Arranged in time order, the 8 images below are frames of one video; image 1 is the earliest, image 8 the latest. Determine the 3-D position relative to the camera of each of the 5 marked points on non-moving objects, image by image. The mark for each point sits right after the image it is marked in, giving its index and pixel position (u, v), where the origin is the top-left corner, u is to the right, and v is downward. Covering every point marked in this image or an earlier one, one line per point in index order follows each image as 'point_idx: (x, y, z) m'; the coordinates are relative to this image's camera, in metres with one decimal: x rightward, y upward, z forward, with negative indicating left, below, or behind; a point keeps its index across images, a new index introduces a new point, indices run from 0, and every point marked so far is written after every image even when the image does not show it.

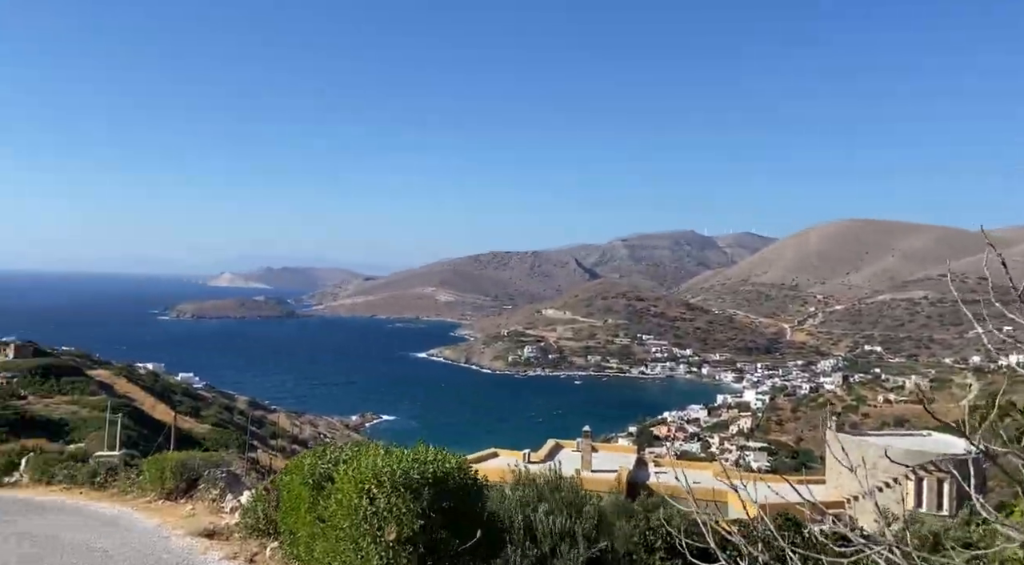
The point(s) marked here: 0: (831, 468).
0: (+6.8, -4.0, +18.0) m
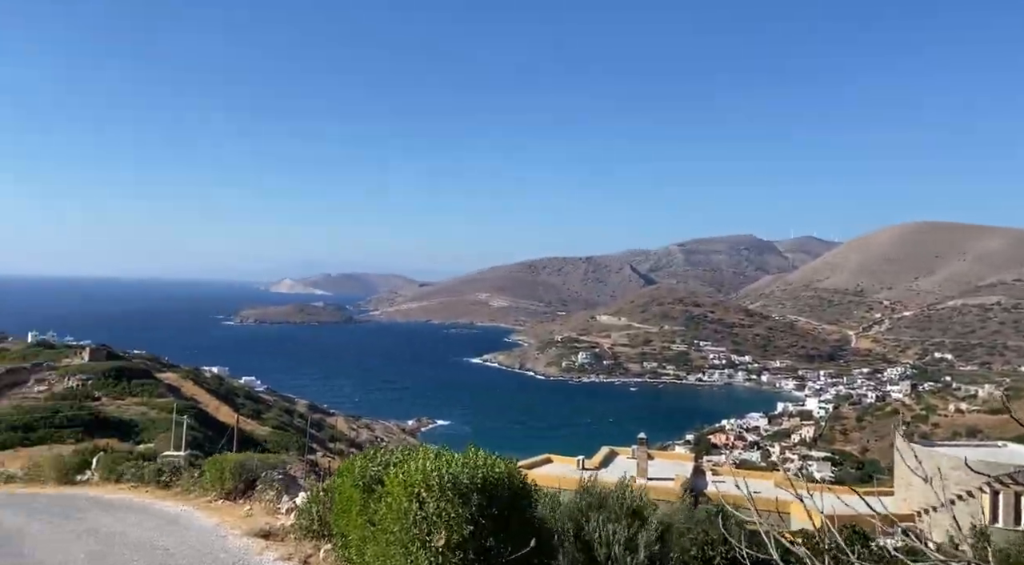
0: (+8.0, -4.1, +17.4) m
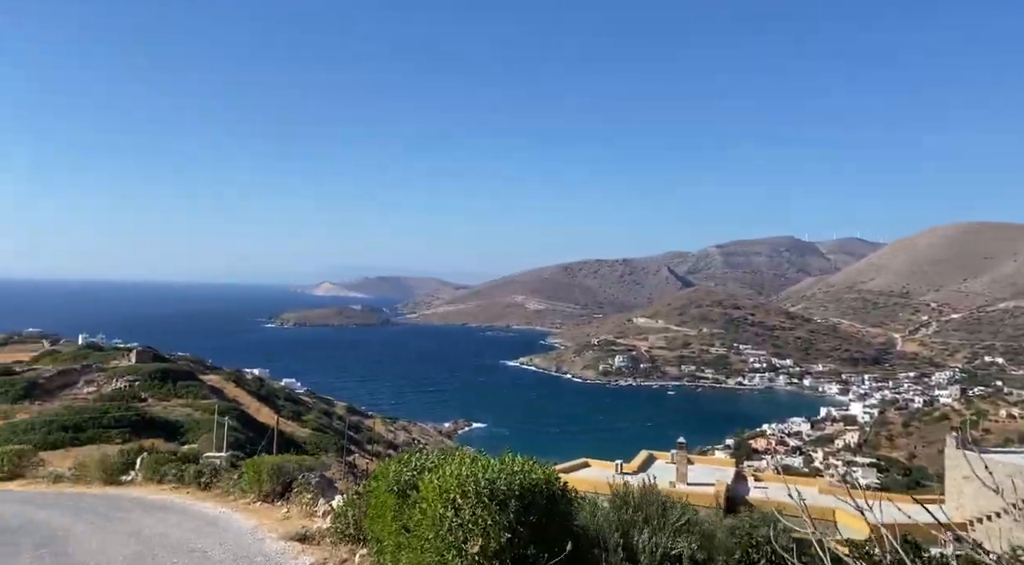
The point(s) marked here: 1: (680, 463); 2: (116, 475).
0: (+8.8, -4.1, +16.9) m
1: (+4.0, -4.2, +19.8) m
2: (-7.8, -3.8, +16.7) m
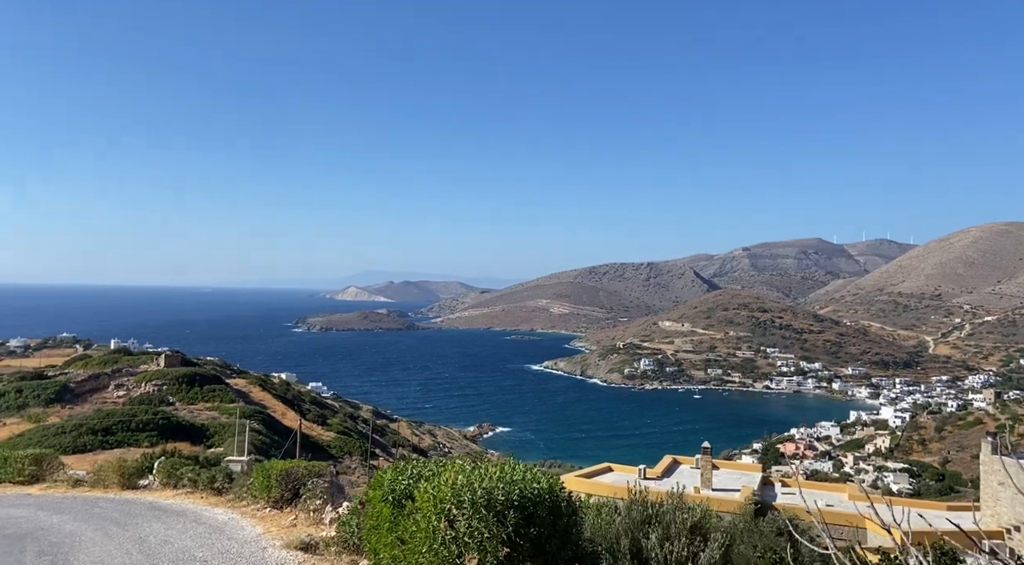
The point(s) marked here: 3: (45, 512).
0: (+9.1, -4.1, +16.3) m
1: (+4.5, -4.3, +19.3) m
2: (-7.5, -3.9, +16.6) m
3: (-7.7, -3.8, +13.8) m
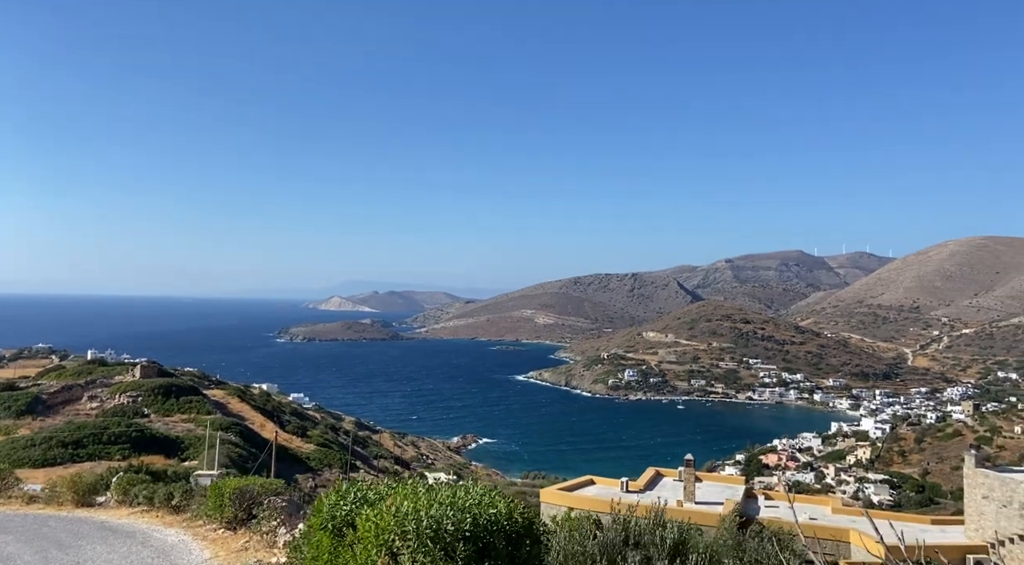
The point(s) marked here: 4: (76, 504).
0: (+8.6, -4.3, +15.8) m
1: (+3.9, -4.4, +18.8) m
2: (-8.0, -4.0, +15.8) m
3: (-8.1, -3.9, +13.0) m
4: (-8.1, -4.1, +15.6) m
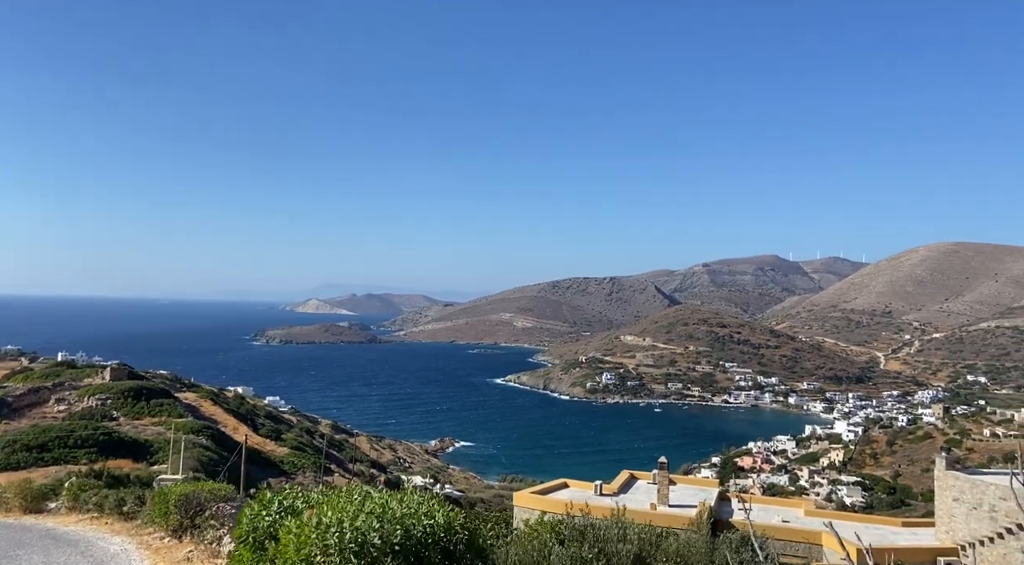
0: (+8.0, -4.3, +15.6) m
1: (+3.2, -4.5, +18.5) m
2: (-8.6, -4.0, +15.2) m
3: (-8.7, -3.8, +12.4) m
4: (-8.8, -4.1, +15.1) m
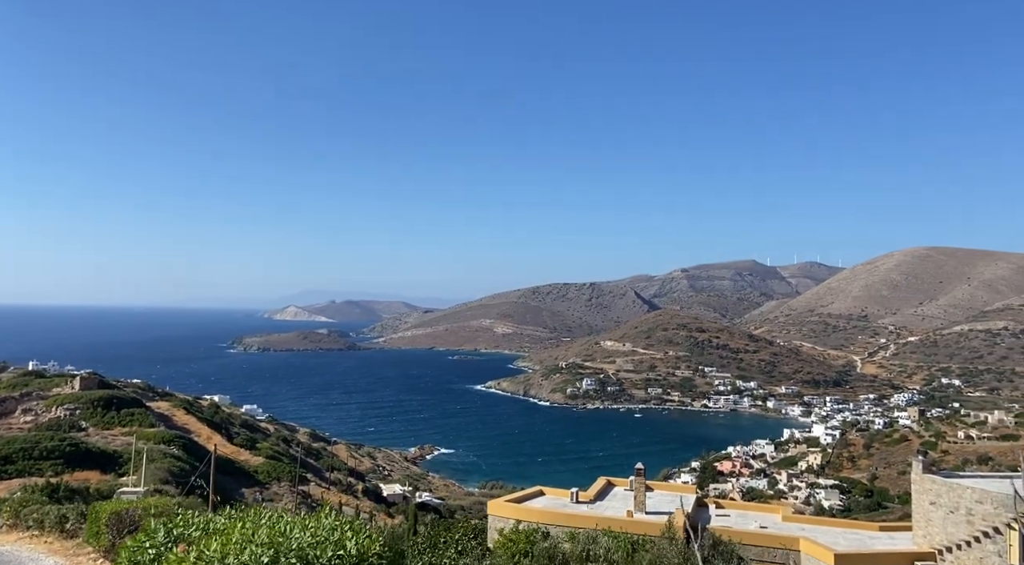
0: (+7.4, -4.3, +15.2) m
1: (+2.5, -4.5, +18.0) m
2: (-9.2, -4.1, +14.4) m
3: (-9.2, -3.9, +11.6) m
4: (-9.4, -4.2, +14.3) m
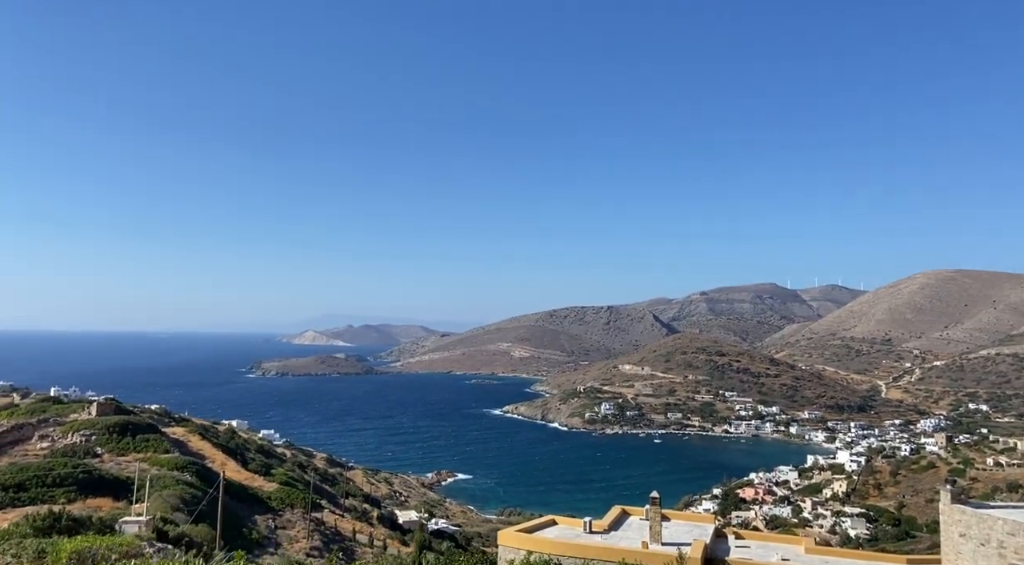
0: (+7.4, -4.7, +14.3) m
1: (+2.6, -5.0, +17.1) m
2: (-9.1, -4.5, +13.8) m
3: (-9.2, -4.2, +11.0) m
4: (-9.3, -4.6, +13.7) m
